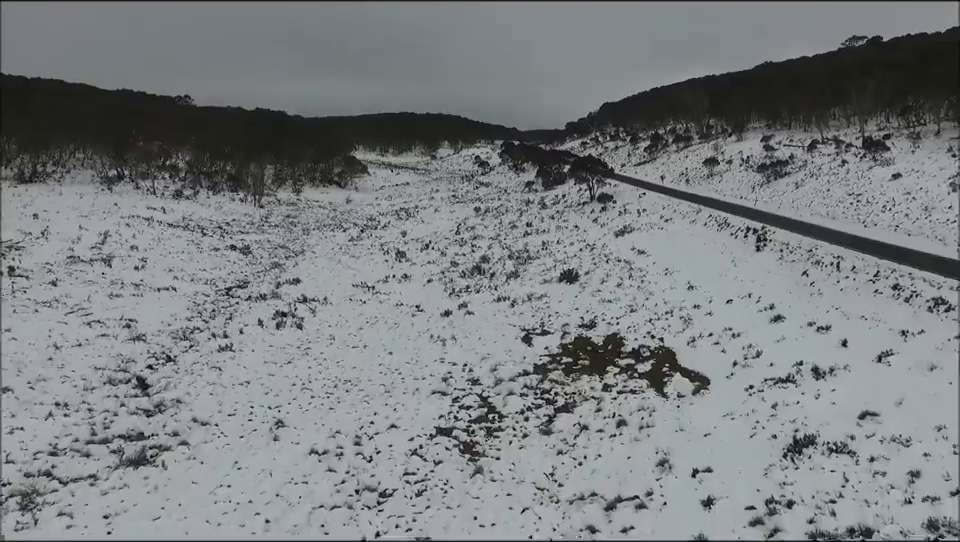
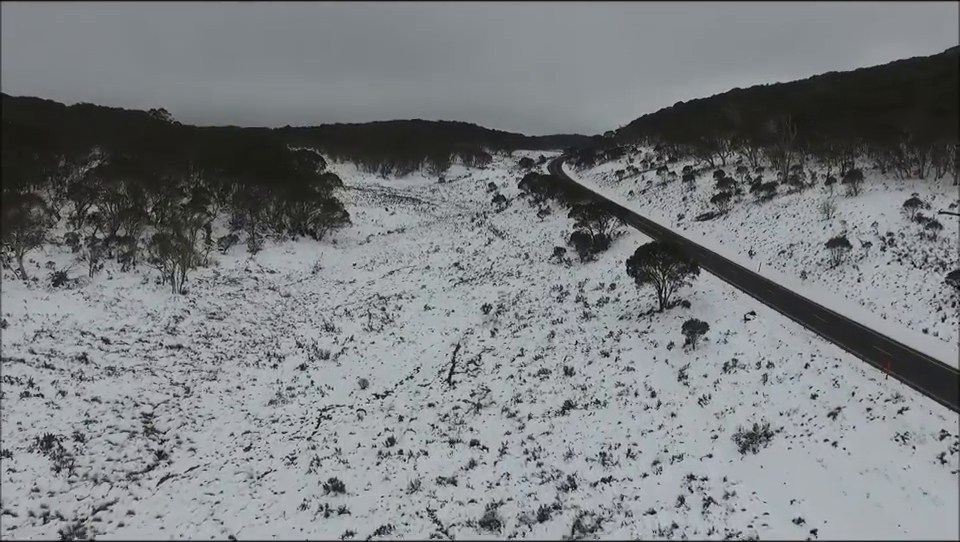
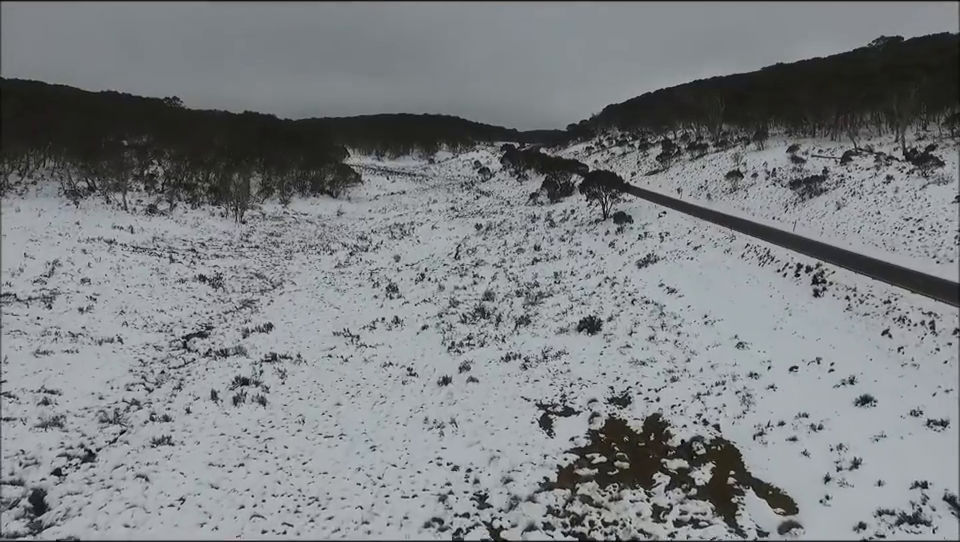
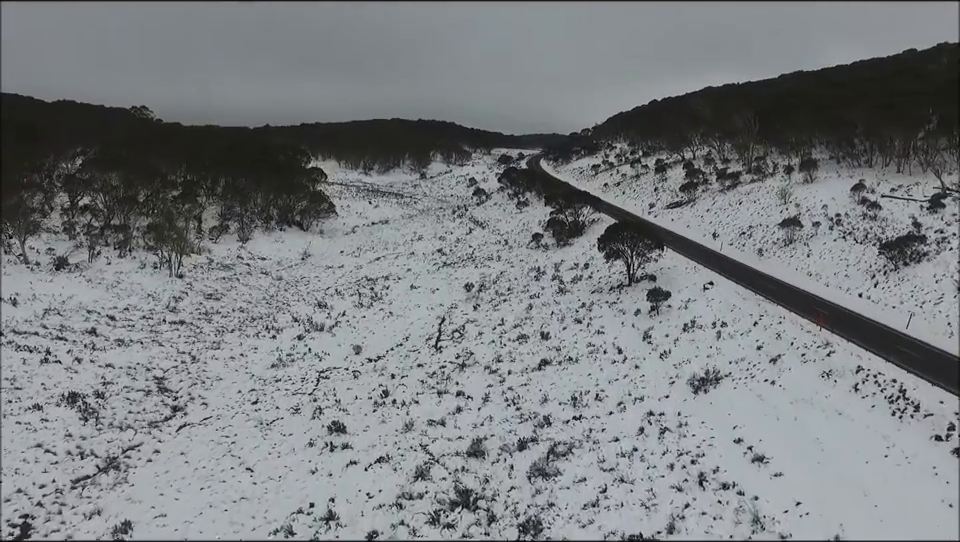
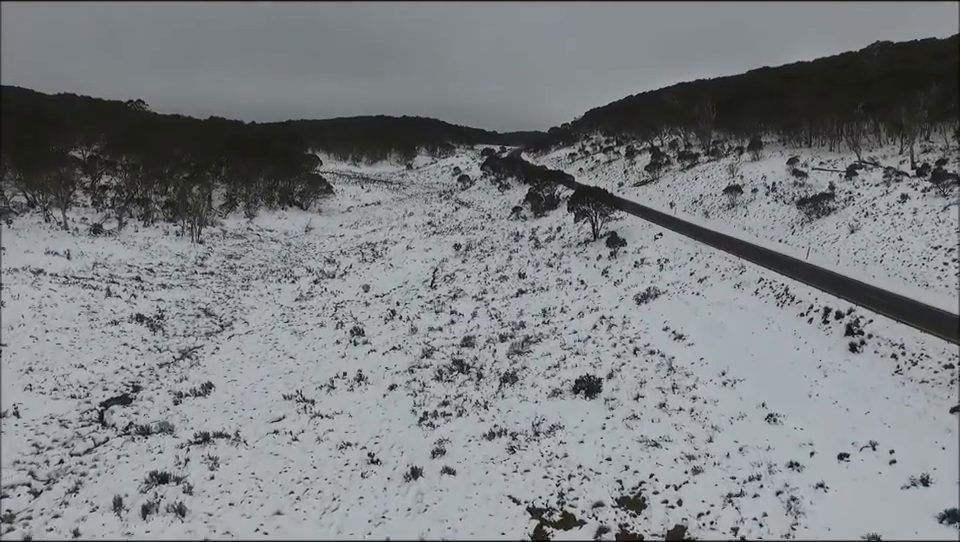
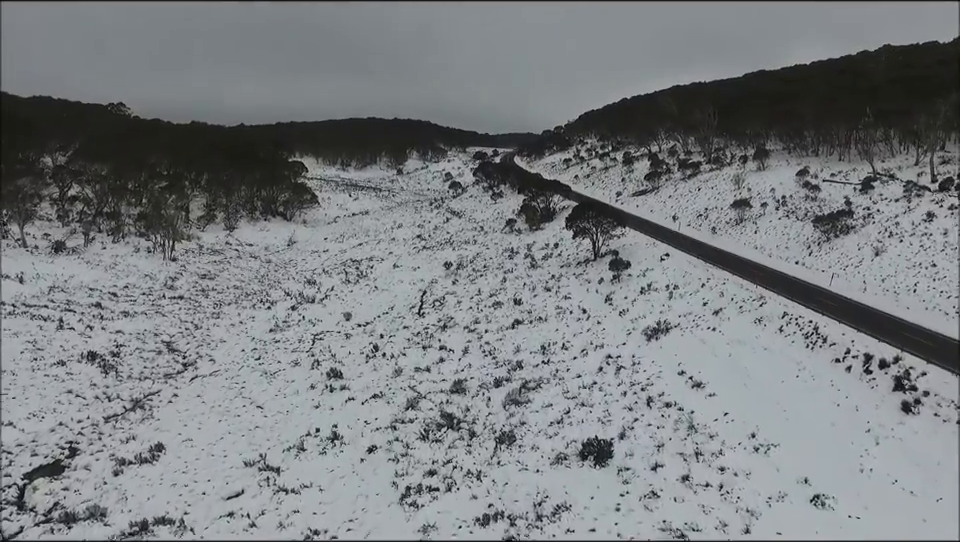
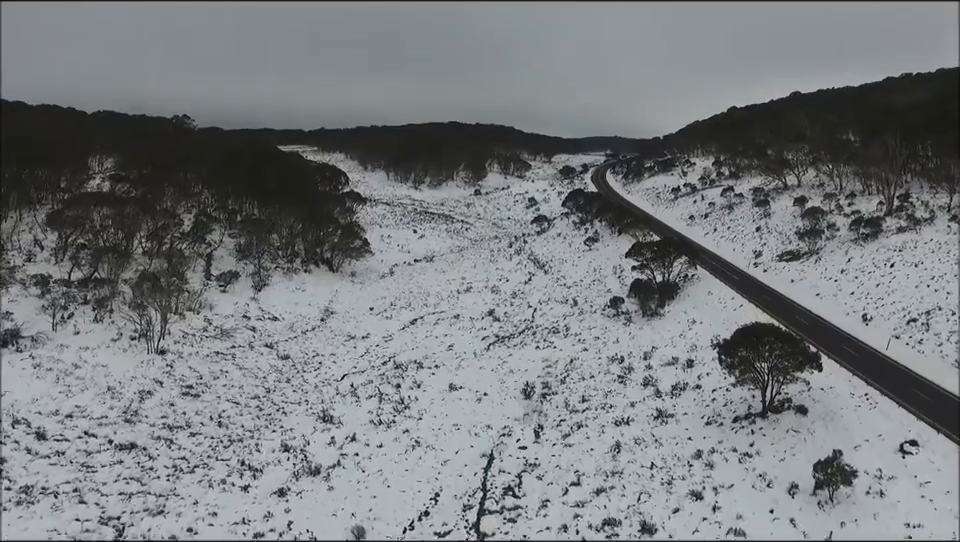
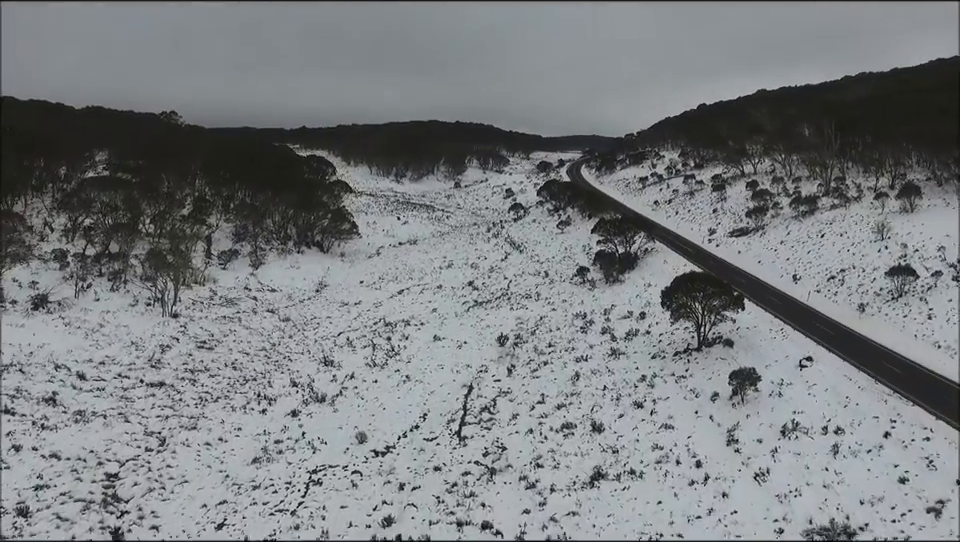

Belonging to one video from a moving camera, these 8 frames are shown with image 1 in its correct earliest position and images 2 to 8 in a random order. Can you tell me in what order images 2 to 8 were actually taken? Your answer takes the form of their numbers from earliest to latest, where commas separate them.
3, 5, 6, 4, 2, 8, 7
